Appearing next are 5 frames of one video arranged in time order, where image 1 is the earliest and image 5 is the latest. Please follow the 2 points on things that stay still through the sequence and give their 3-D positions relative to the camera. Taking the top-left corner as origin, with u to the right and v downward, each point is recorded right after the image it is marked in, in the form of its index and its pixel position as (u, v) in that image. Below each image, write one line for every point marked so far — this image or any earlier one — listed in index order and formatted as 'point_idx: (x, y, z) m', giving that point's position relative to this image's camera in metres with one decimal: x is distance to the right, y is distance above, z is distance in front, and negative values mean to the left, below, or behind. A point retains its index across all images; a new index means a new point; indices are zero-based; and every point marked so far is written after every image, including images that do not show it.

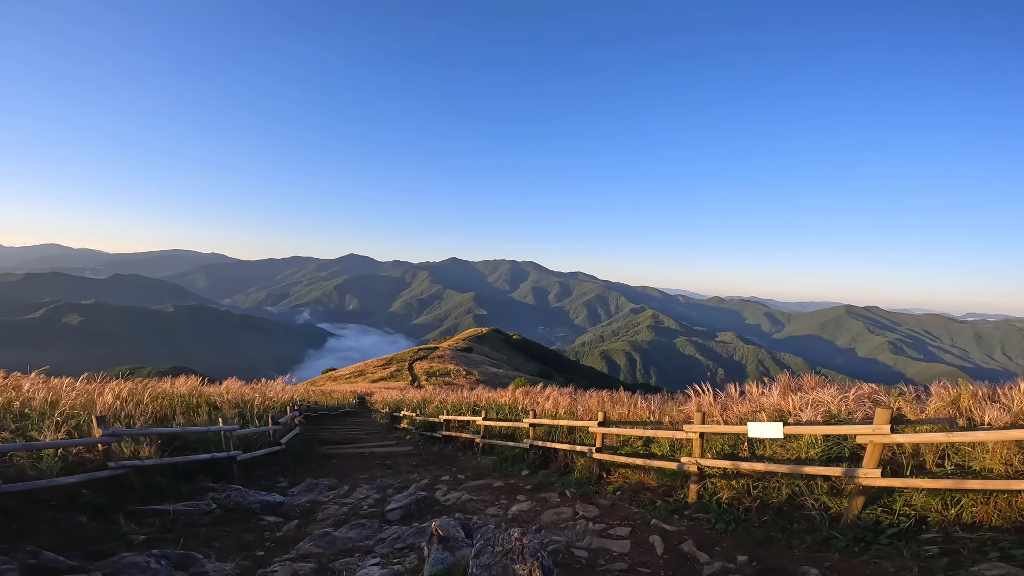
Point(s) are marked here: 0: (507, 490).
0: (-0.1, -3.2, +7.3) m
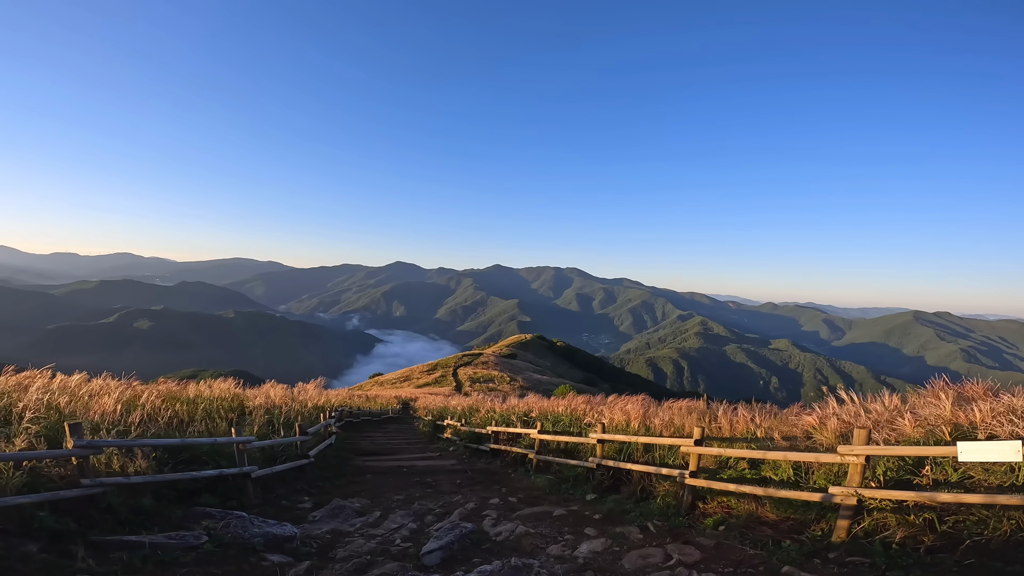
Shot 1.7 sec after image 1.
0: (+0.8, -3.0, +5.9) m
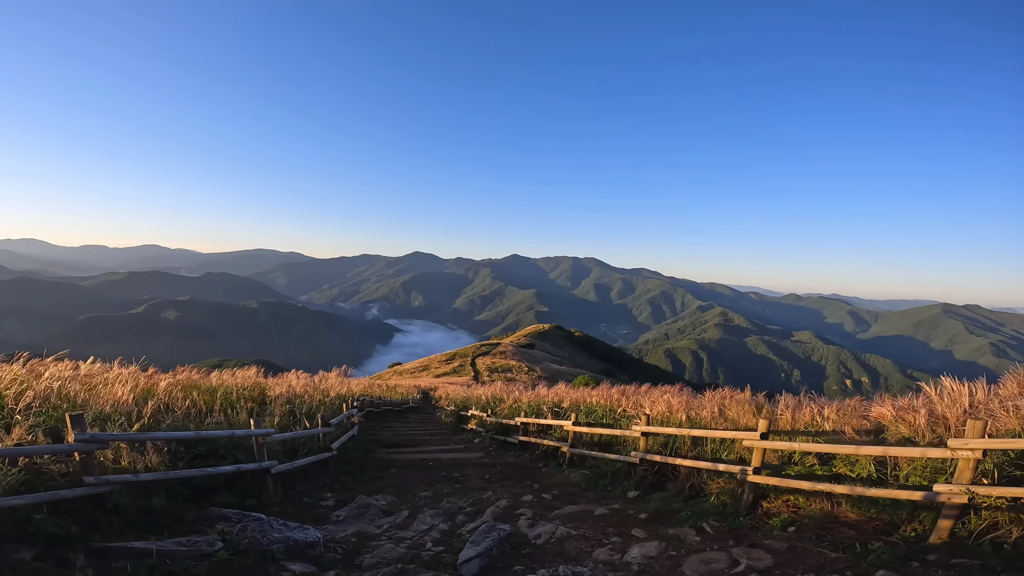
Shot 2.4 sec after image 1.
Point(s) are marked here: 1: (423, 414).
0: (+1.2, -2.8, +5.4) m
1: (-3.9, -5.5, +19.9) m
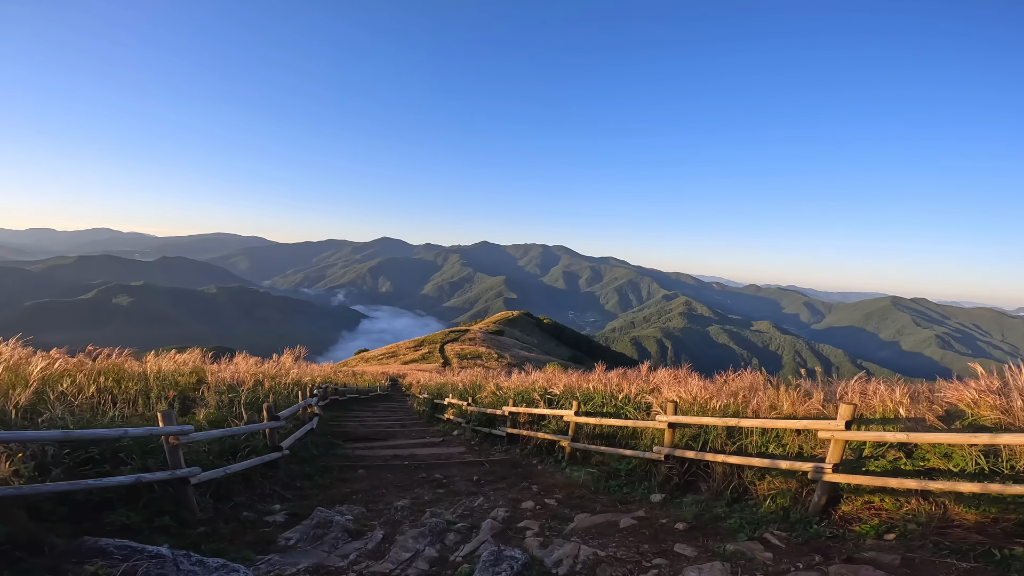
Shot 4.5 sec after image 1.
0: (+1.3, -2.4, +4.3) m
1: (-4.9, -4.6, +18.5) m
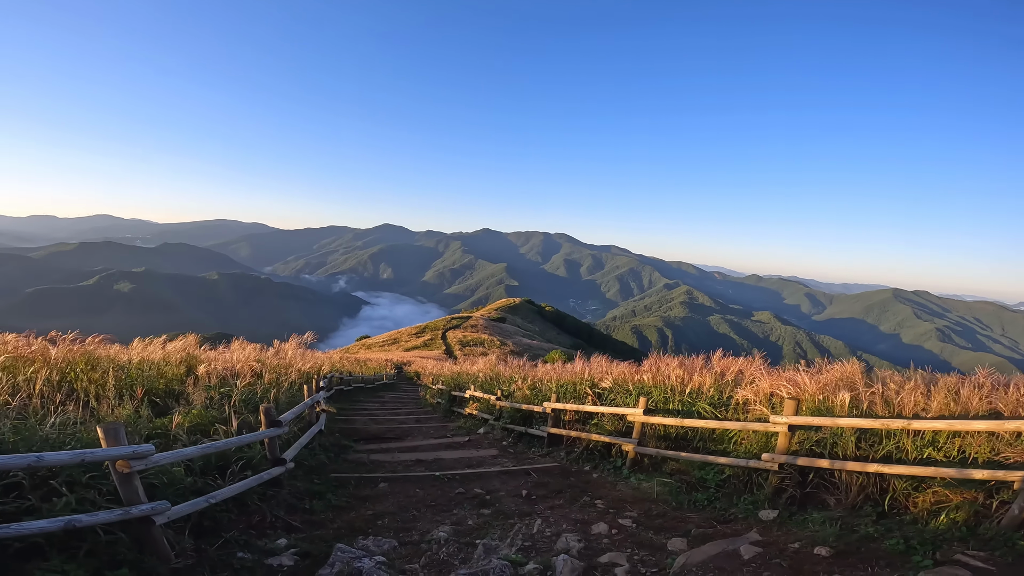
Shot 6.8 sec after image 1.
0: (+1.9, -2.1, +3.2) m
1: (-4.2, -4.0, +17.4) m
